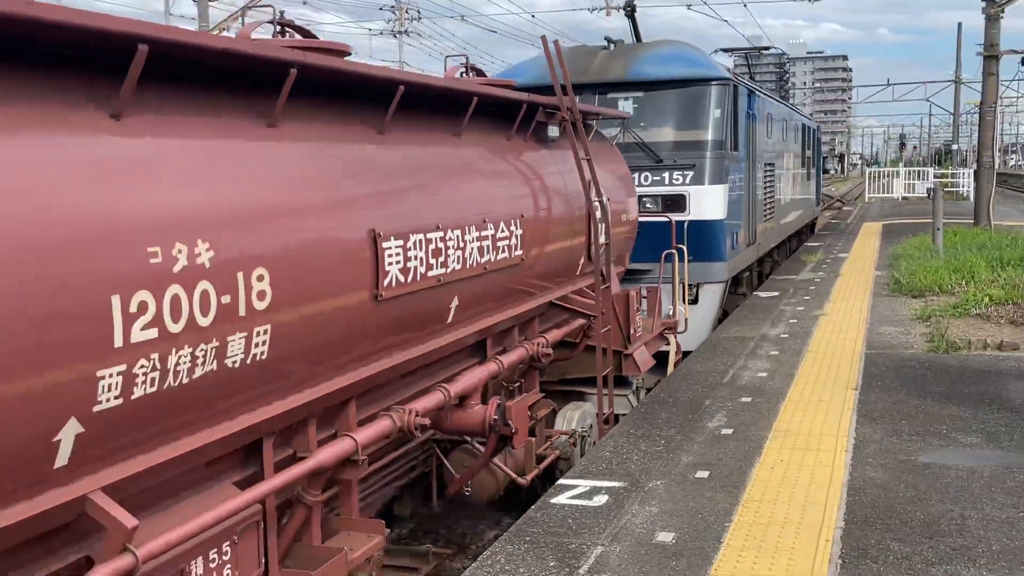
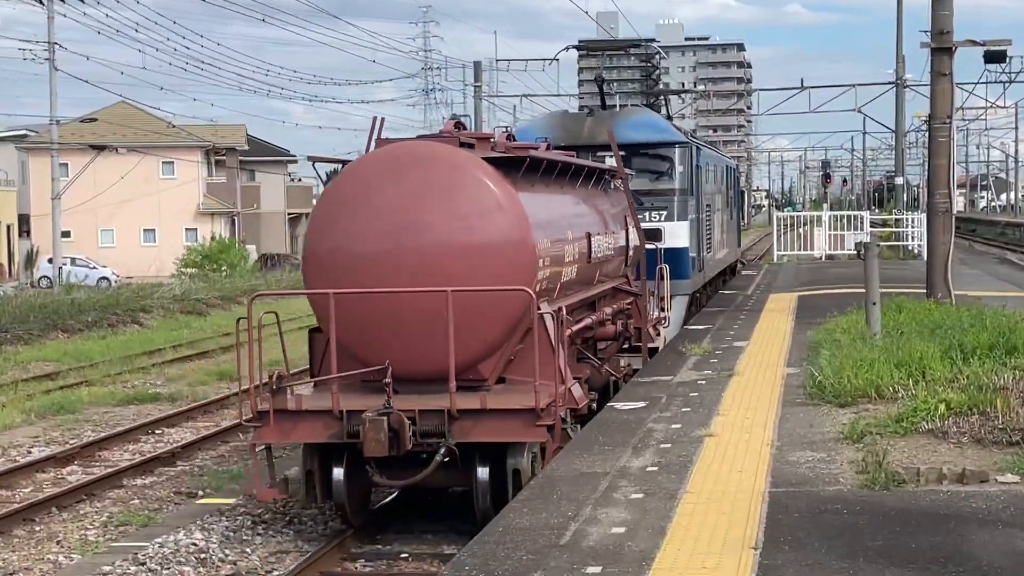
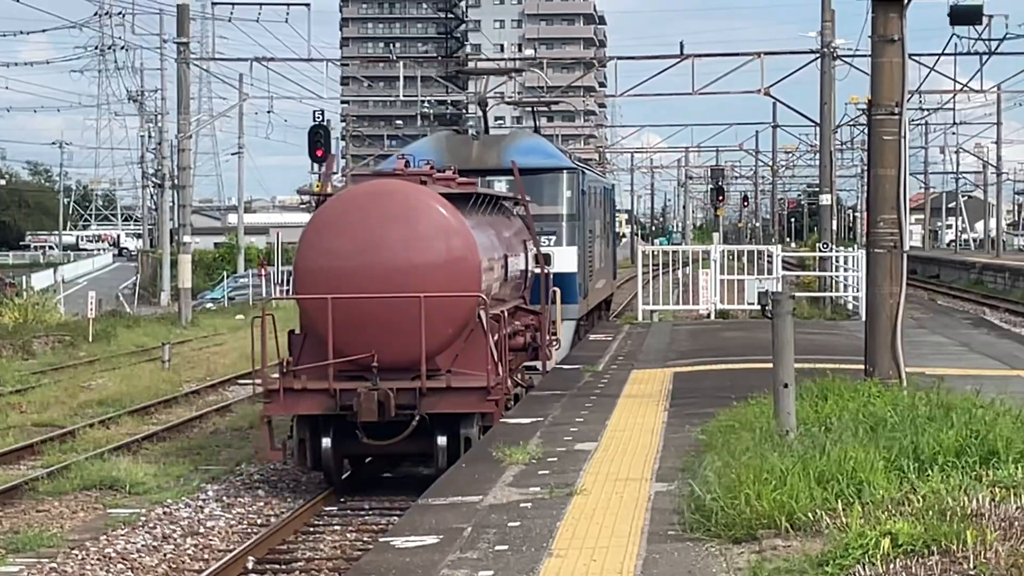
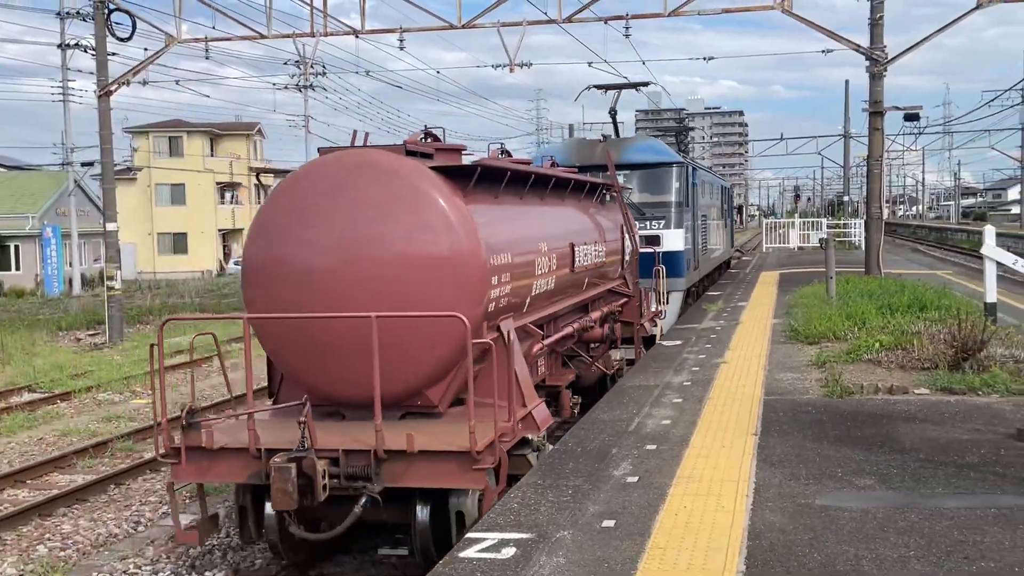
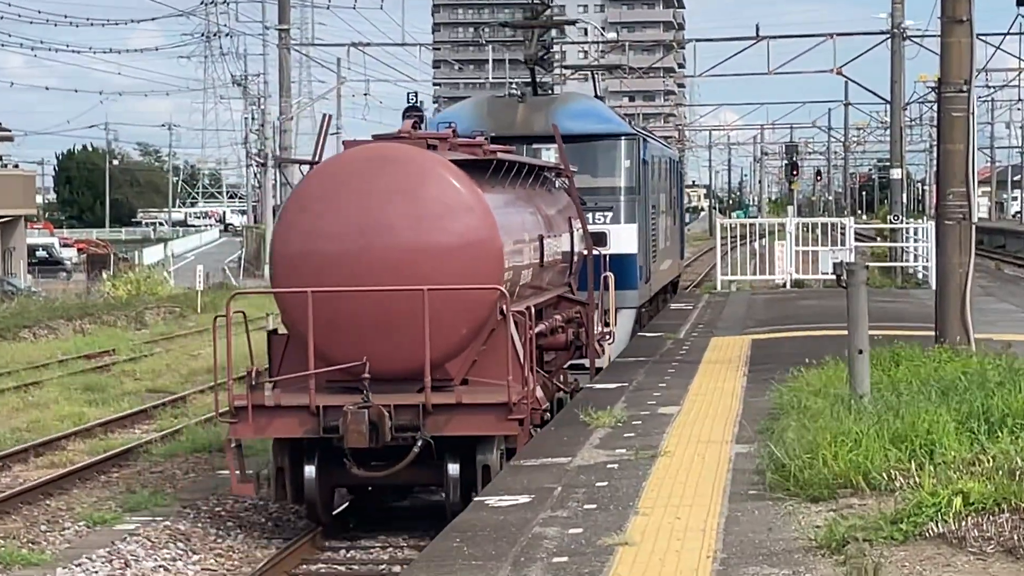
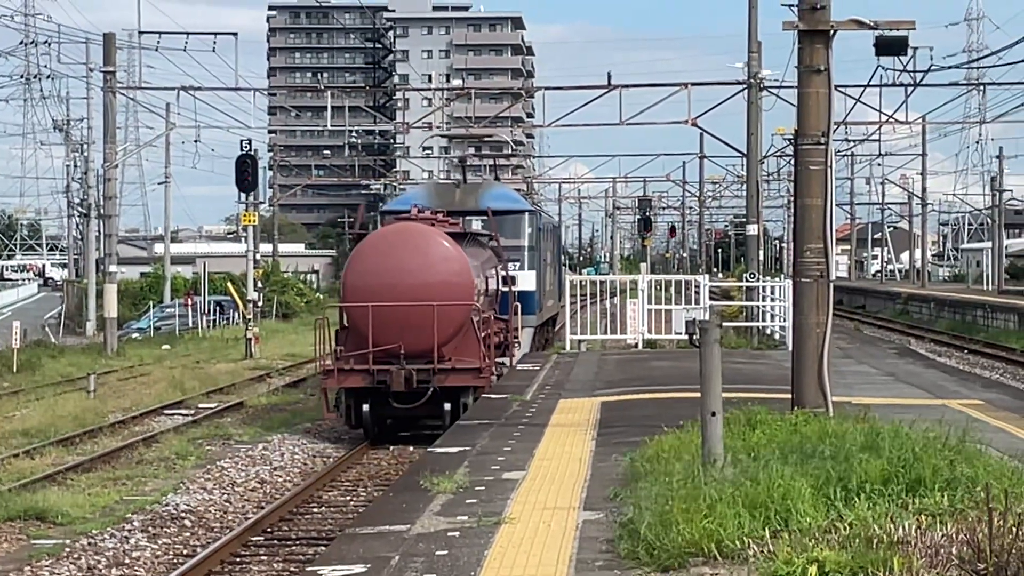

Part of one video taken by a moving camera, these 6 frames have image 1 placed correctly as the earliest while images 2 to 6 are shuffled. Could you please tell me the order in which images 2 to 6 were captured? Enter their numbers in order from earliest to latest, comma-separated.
4, 2, 5, 3, 6
